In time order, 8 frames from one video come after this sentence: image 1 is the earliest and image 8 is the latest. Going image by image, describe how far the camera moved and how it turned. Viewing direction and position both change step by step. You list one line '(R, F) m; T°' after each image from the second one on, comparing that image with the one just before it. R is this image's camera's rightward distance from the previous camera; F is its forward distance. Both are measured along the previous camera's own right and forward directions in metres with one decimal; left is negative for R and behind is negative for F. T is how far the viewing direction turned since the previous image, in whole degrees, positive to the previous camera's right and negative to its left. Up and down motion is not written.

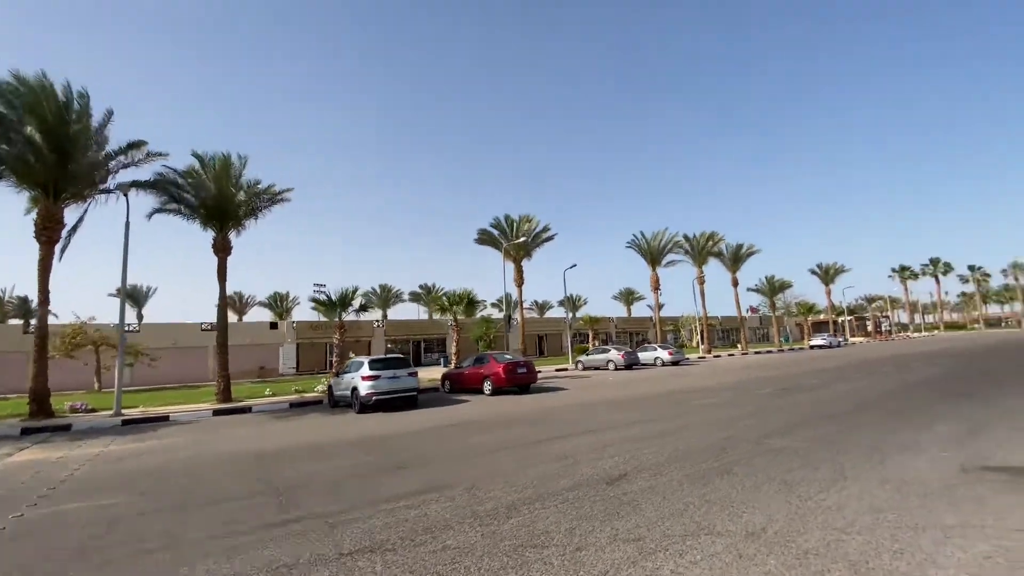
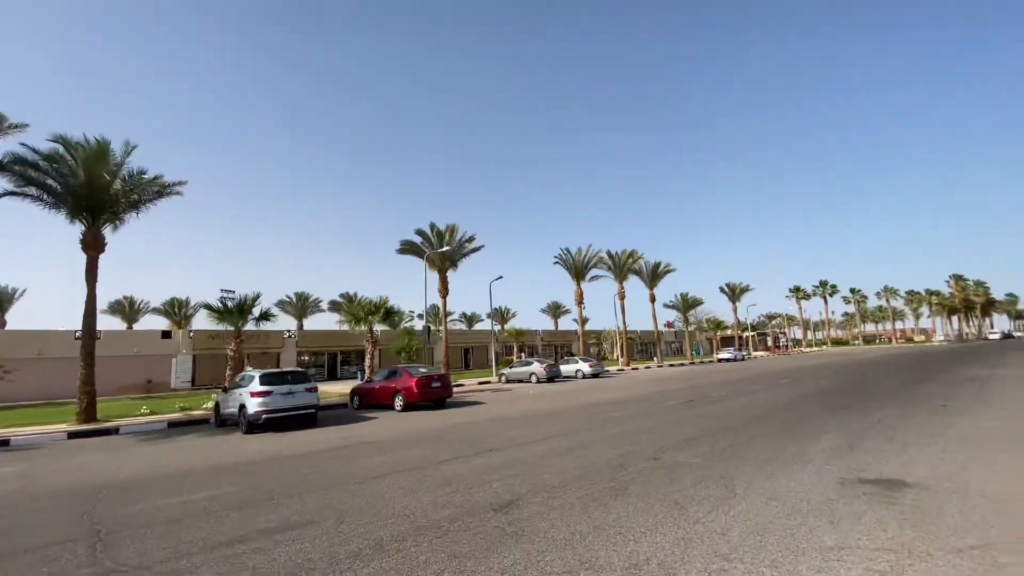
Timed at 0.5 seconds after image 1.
(+0.2, +0.3) m; +8°
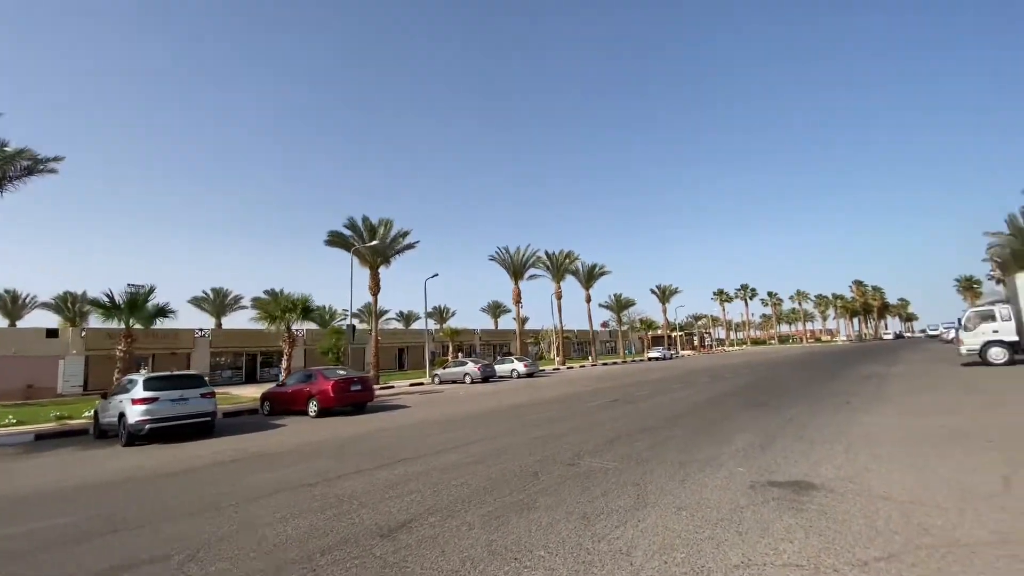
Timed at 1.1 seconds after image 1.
(+0.3, +0.4) m; +6°
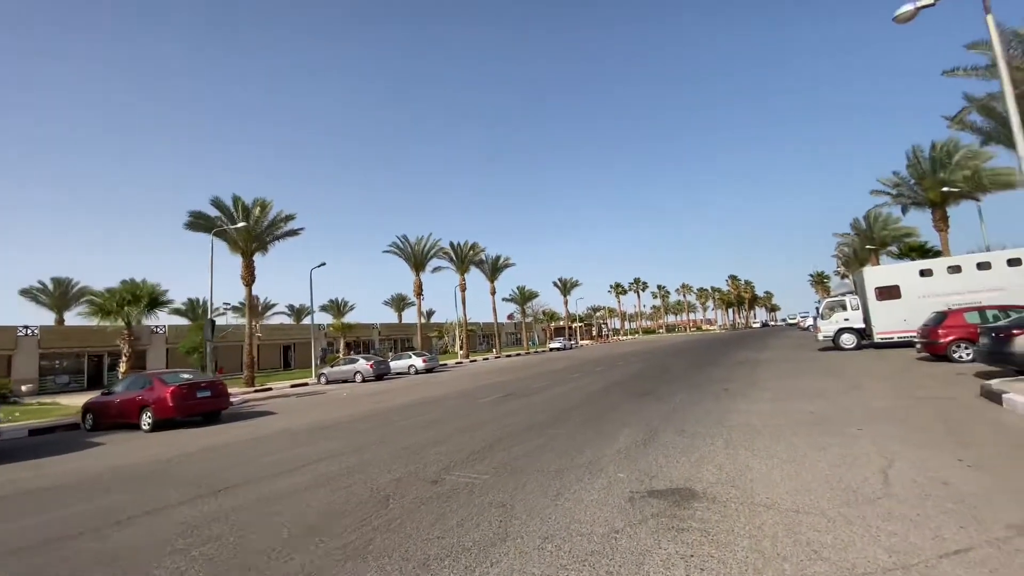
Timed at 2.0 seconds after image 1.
(+0.5, +0.9) m; +10°
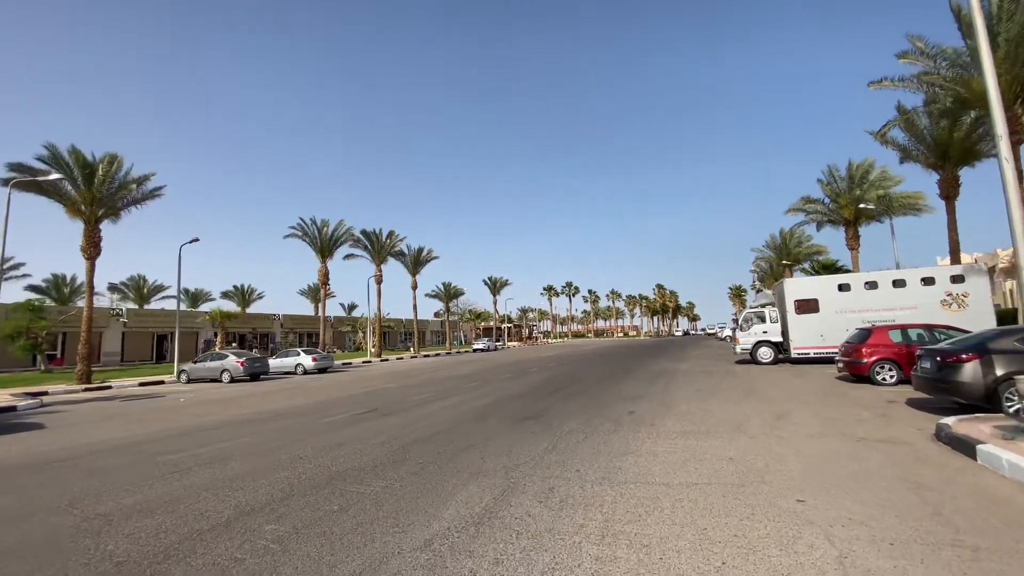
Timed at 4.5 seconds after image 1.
(+1.4, +2.9) m; +7°
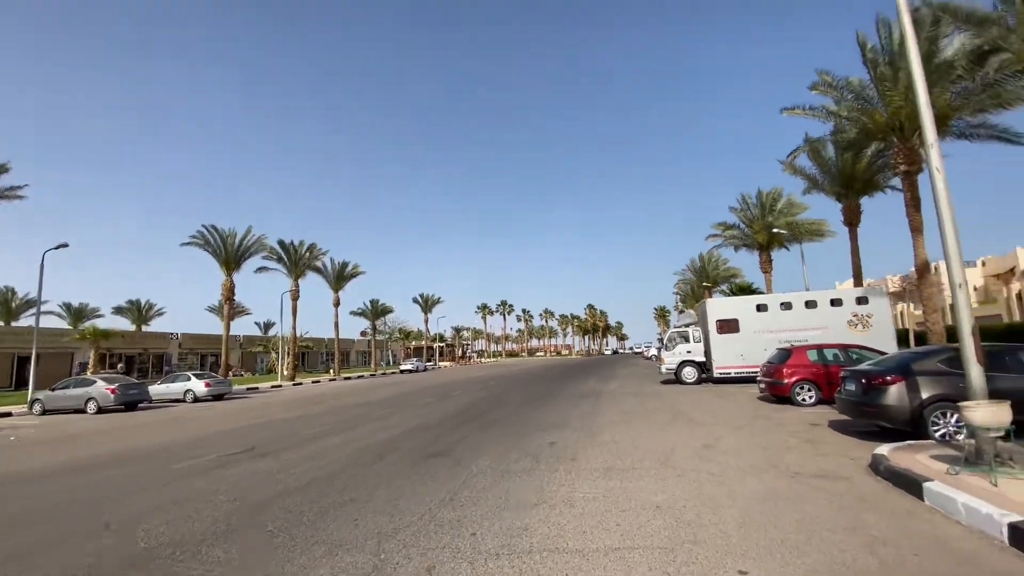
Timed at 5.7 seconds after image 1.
(+0.5, +1.2) m; +7°
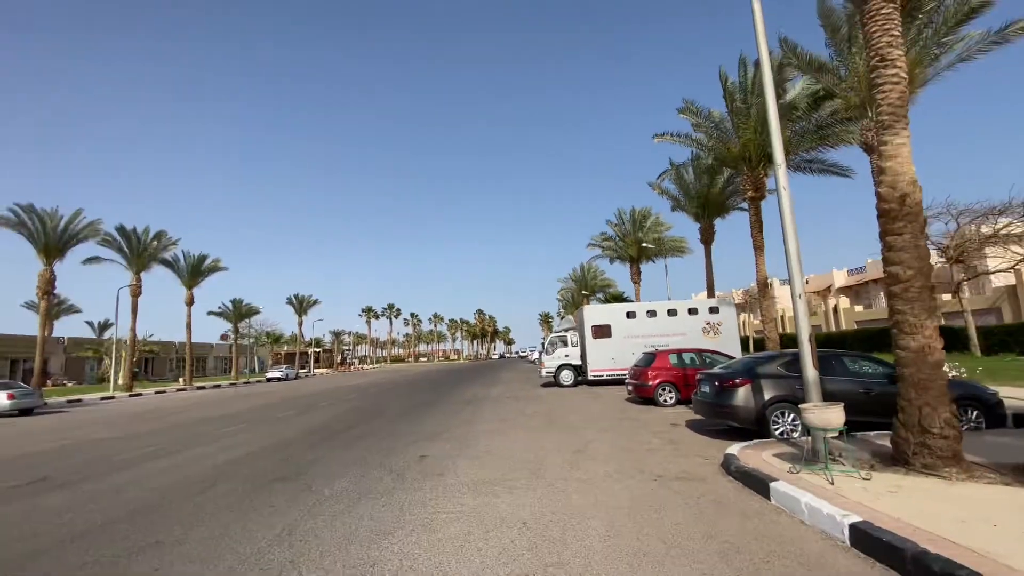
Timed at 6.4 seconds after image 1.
(+0.3, +0.4) m; +11°
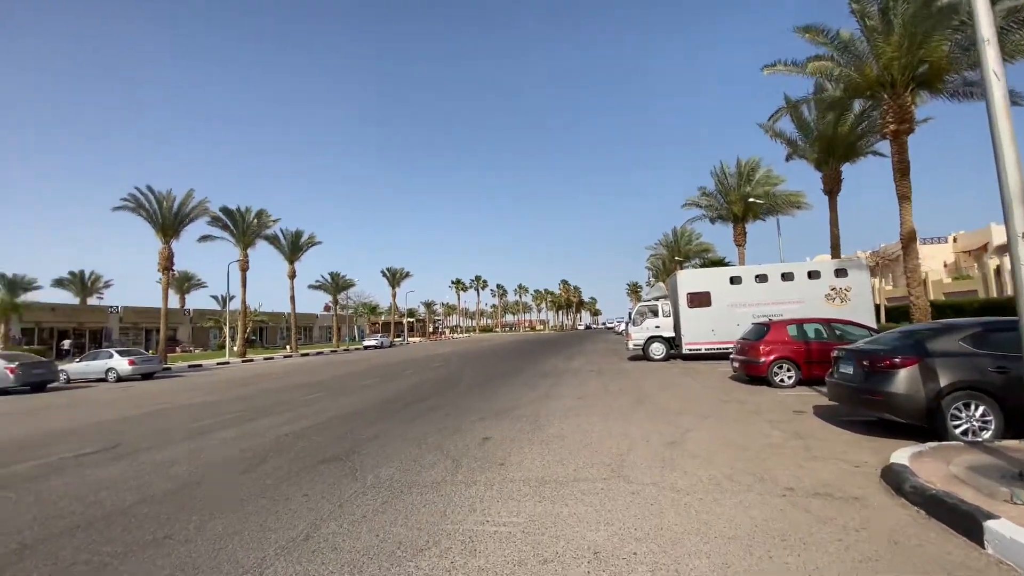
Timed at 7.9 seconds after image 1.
(+0.2, +1.9) m; -9°
